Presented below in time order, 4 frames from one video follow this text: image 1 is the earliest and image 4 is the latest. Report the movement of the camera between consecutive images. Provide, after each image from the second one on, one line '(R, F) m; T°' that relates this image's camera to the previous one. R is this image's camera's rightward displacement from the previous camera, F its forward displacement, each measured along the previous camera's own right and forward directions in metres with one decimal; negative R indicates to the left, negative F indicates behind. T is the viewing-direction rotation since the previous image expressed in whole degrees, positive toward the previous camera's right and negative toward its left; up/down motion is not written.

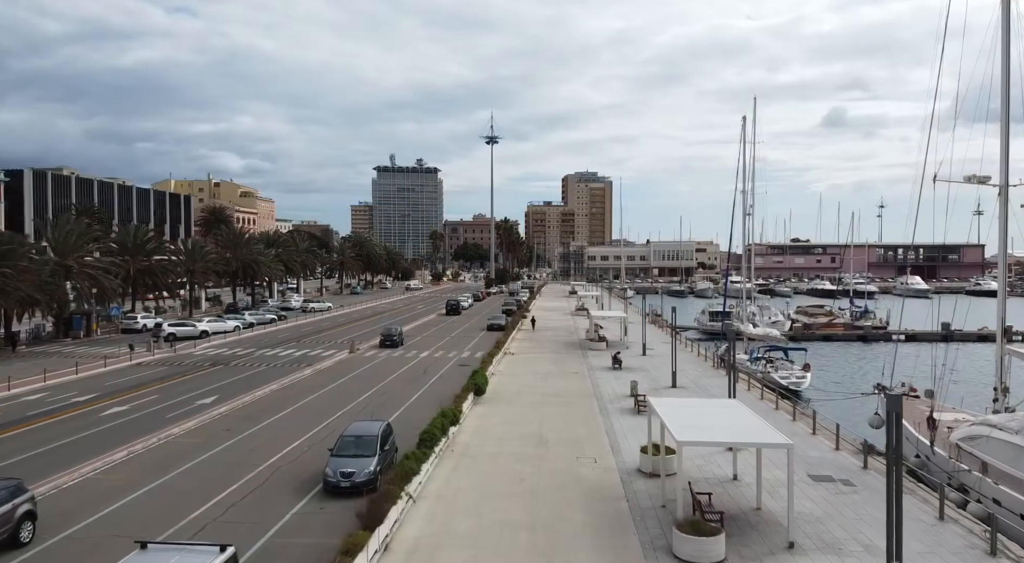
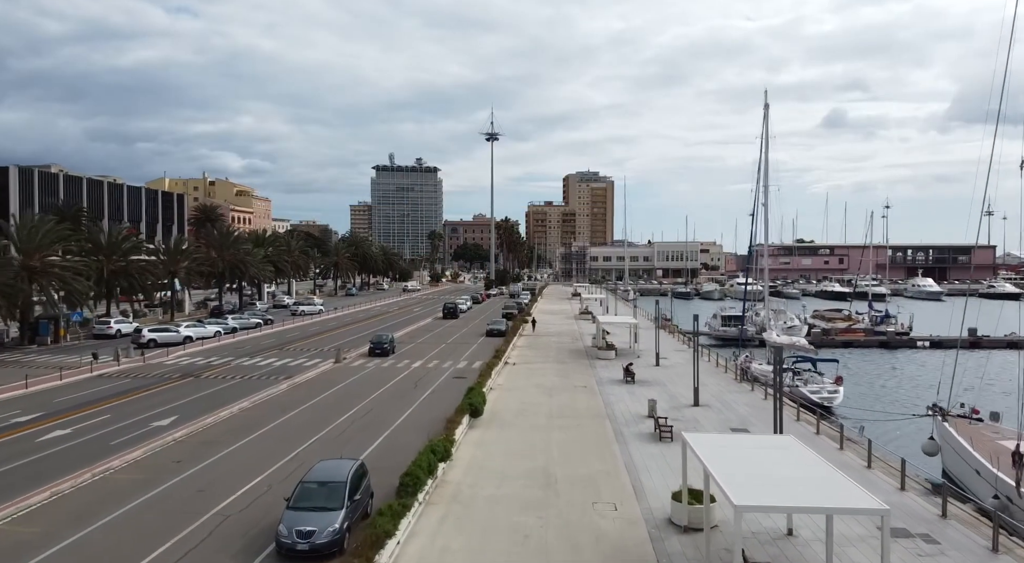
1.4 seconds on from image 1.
(0.0, +3.8) m; 0°
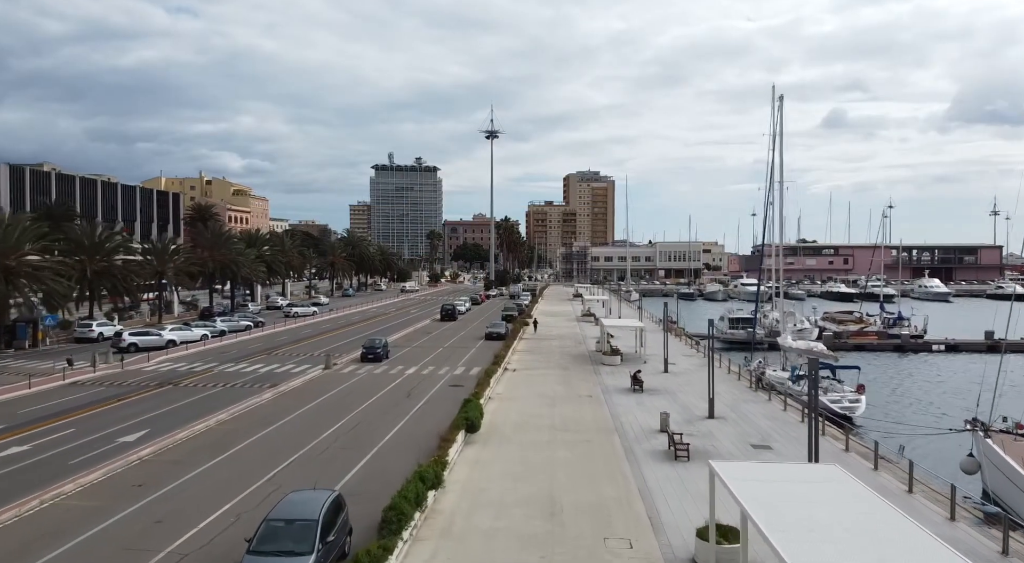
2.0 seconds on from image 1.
(0.0, +2.2) m; 0°
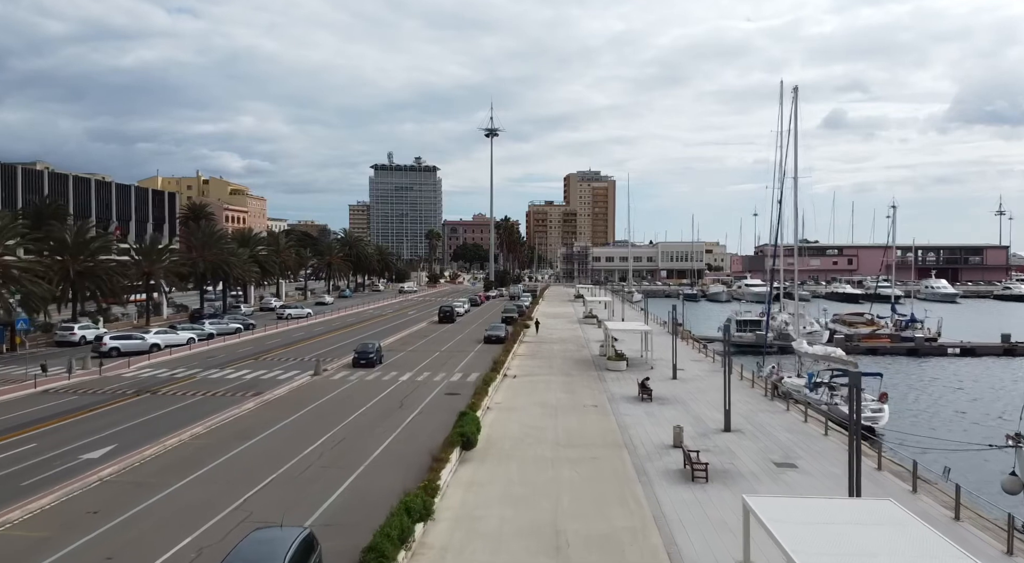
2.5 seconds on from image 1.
(0.0, +2.1) m; 0°
